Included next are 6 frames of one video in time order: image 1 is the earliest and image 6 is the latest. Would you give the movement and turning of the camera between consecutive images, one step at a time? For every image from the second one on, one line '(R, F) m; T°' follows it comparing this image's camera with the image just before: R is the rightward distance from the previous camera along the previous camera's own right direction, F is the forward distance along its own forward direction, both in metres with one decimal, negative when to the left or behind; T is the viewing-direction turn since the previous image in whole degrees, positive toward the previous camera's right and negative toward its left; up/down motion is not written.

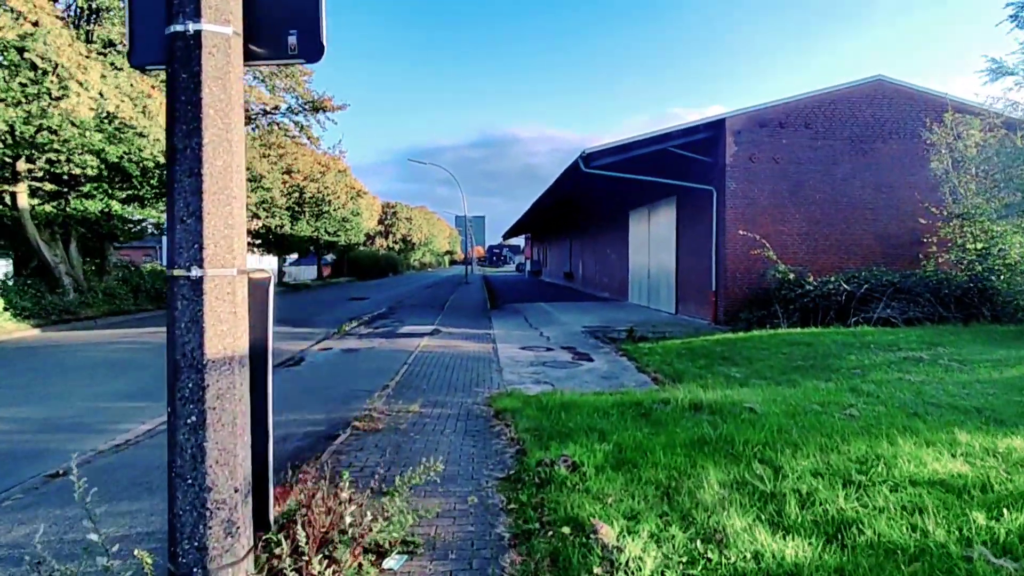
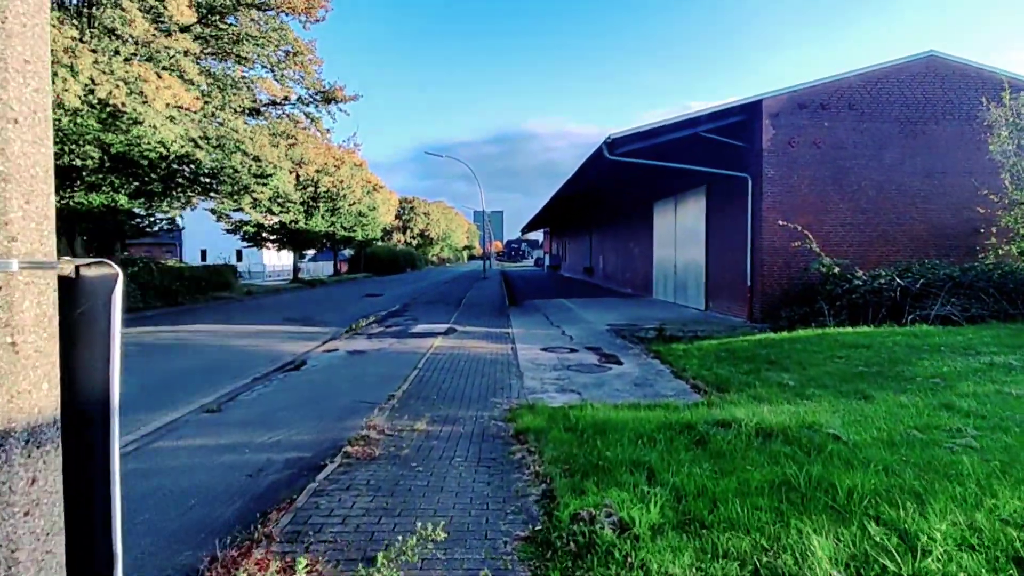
(0.0, +0.8) m; -2°
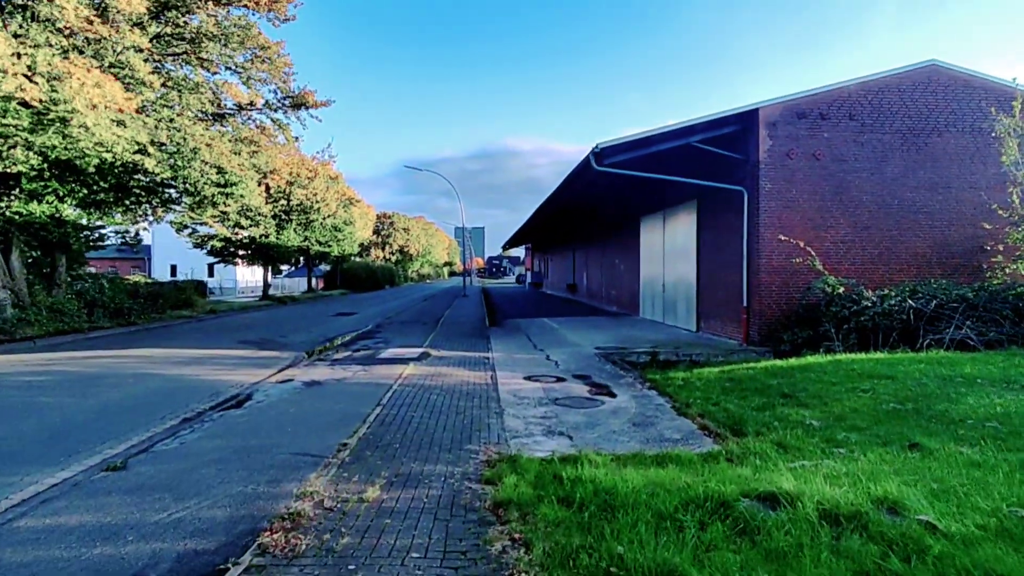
(0.0, +1.0) m; +2°
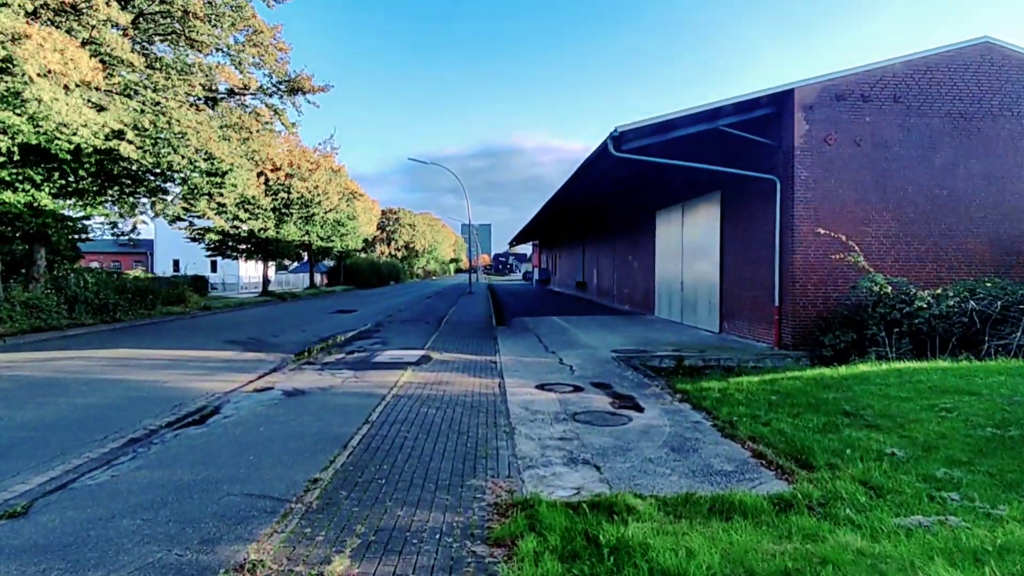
(-0.1, +1.0) m; -1°
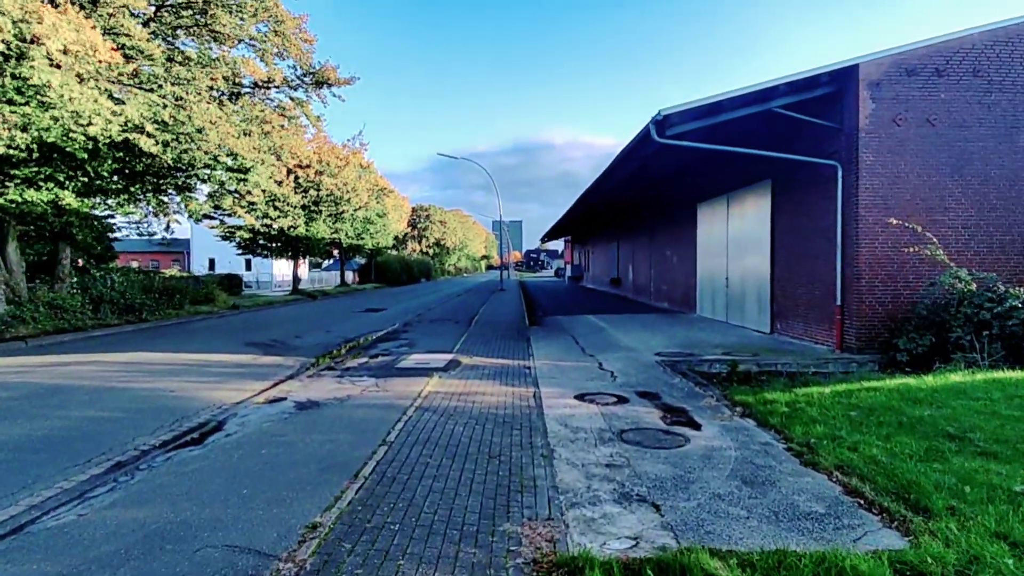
(-0.1, +0.8) m; -3°
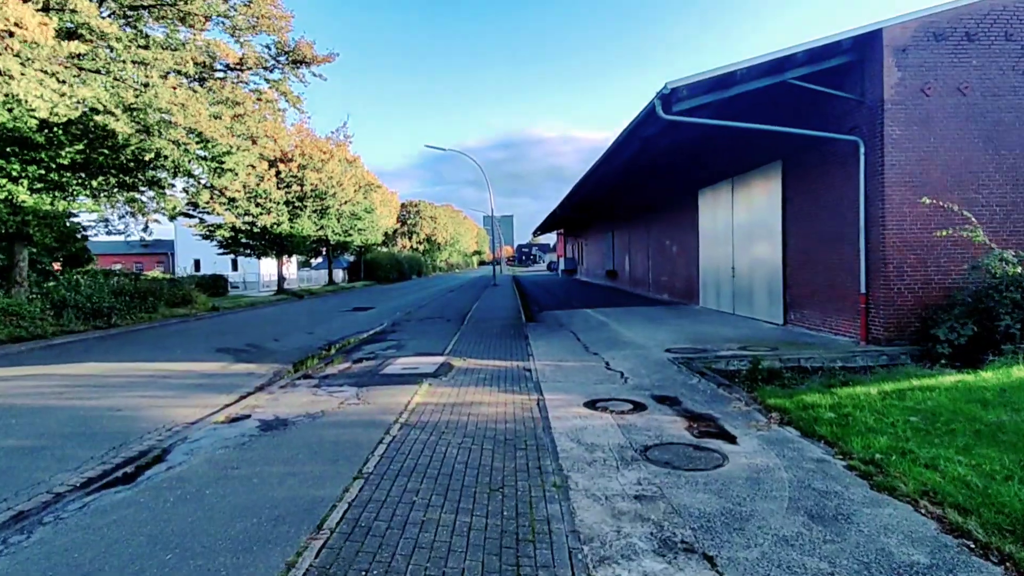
(-0.1, +0.9) m; +1°
